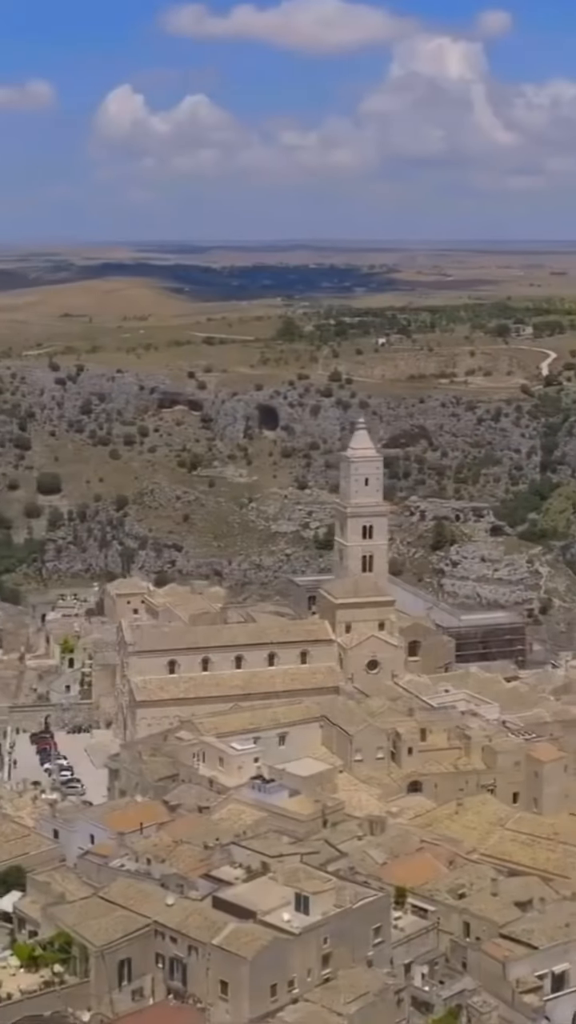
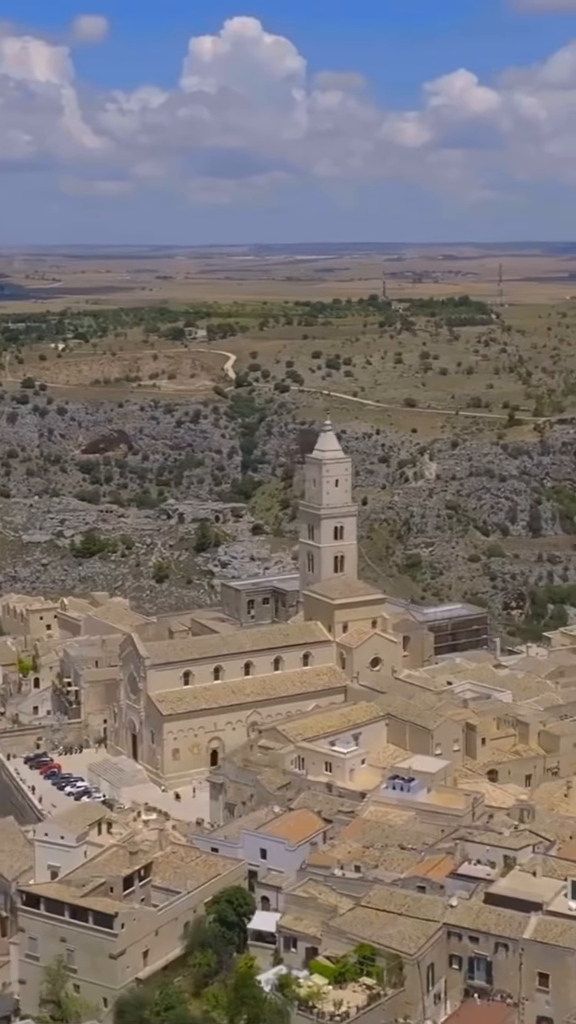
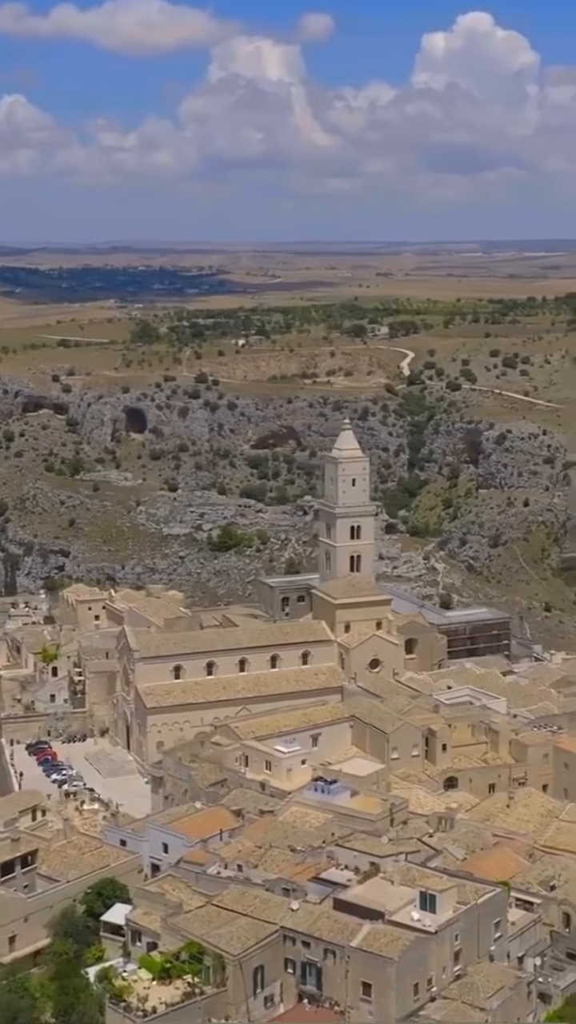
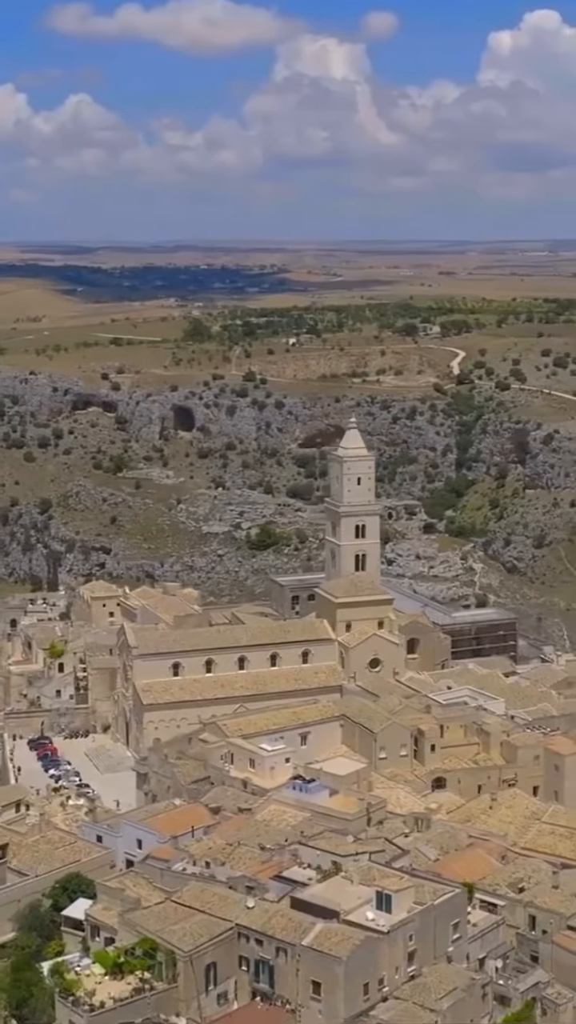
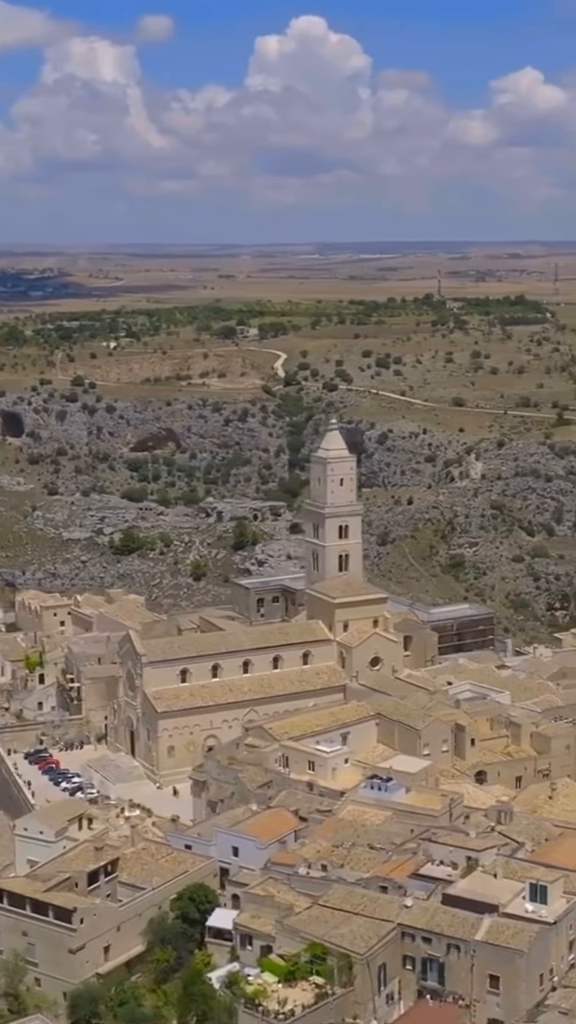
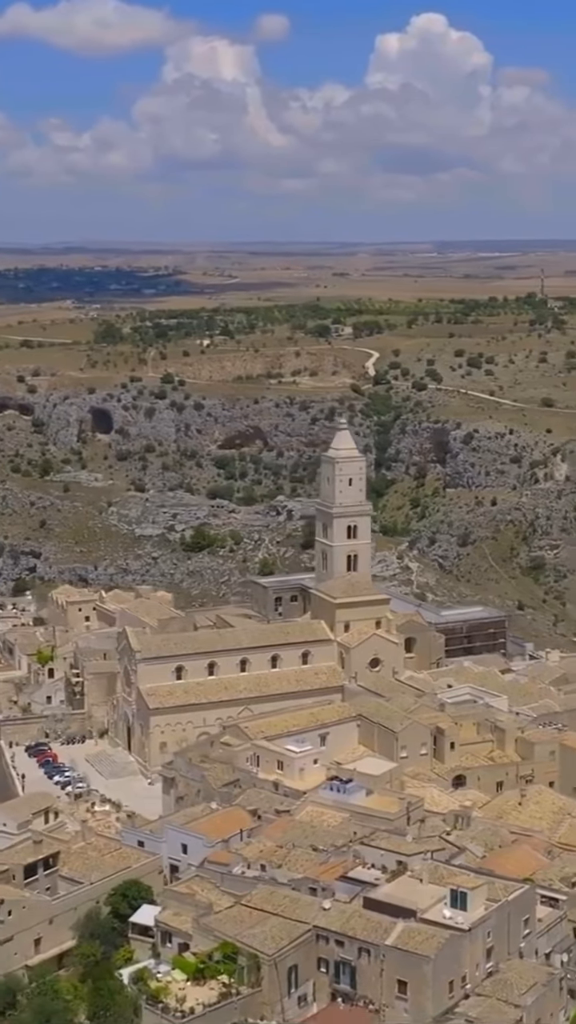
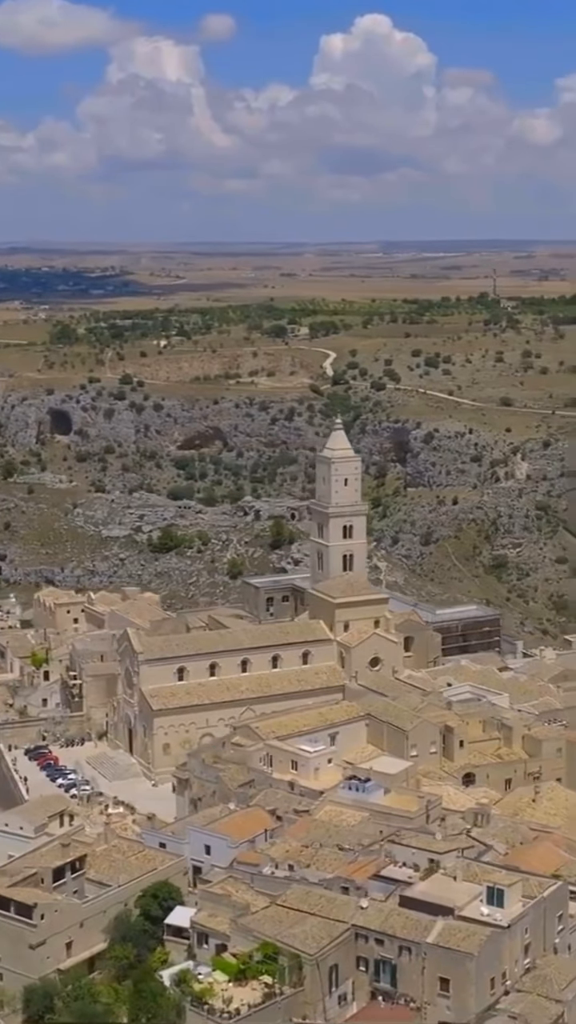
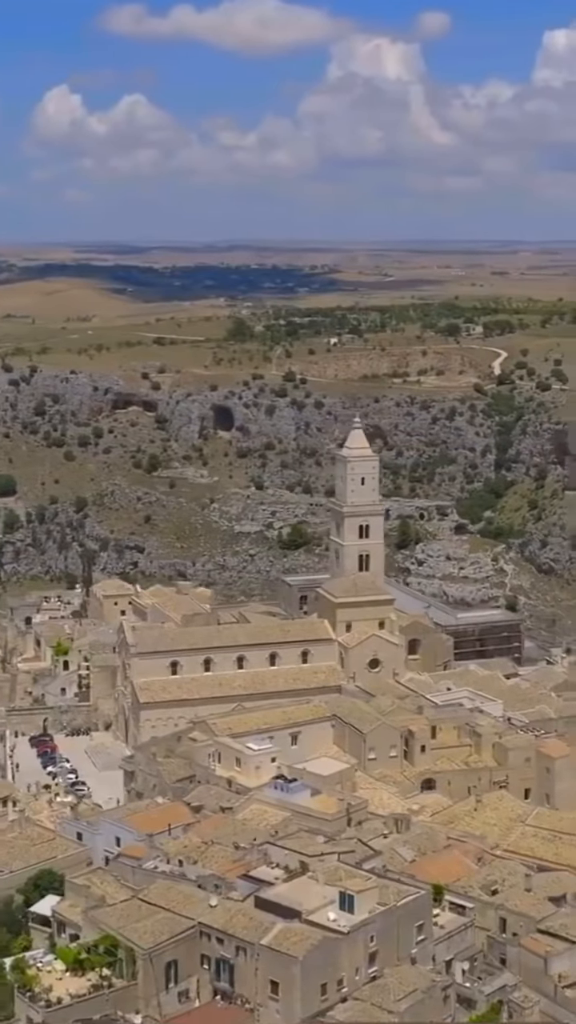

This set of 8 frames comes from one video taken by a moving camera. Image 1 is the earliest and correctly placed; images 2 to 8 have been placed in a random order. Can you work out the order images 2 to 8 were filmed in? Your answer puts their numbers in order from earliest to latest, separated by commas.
8, 4, 3, 6, 7, 5, 2
